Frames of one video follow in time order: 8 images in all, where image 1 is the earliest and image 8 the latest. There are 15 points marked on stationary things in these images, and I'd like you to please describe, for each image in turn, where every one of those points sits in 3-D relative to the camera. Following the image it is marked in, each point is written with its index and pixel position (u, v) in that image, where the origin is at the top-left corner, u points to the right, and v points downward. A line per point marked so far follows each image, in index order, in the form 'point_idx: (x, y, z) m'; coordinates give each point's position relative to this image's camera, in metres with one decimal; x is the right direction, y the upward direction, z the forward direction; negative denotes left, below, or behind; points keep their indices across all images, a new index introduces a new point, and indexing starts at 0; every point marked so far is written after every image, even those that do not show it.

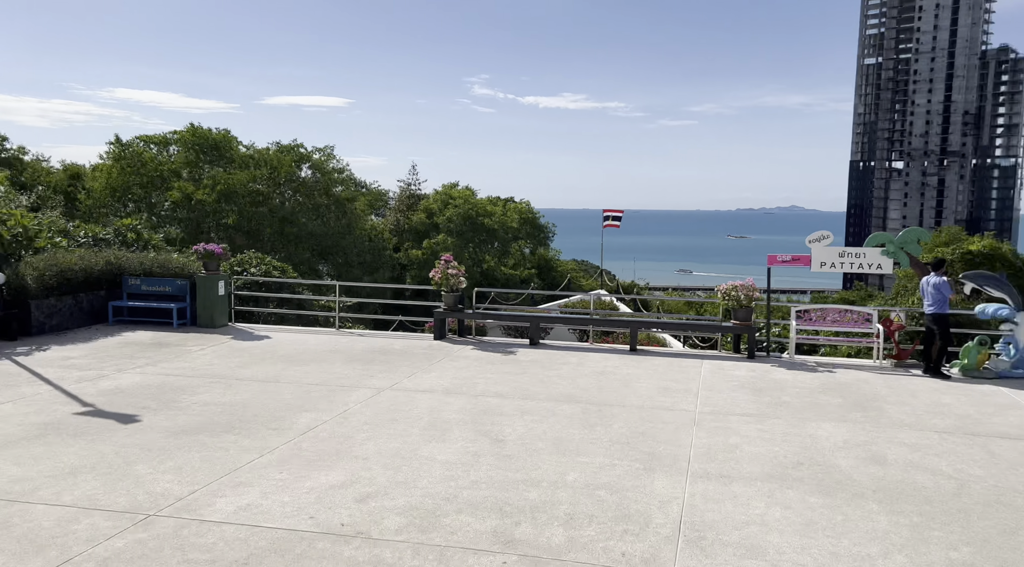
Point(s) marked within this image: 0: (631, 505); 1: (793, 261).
0: (+0.9, -1.7, +6.2) m
1: (+4.7, +0.4, +12.9) m
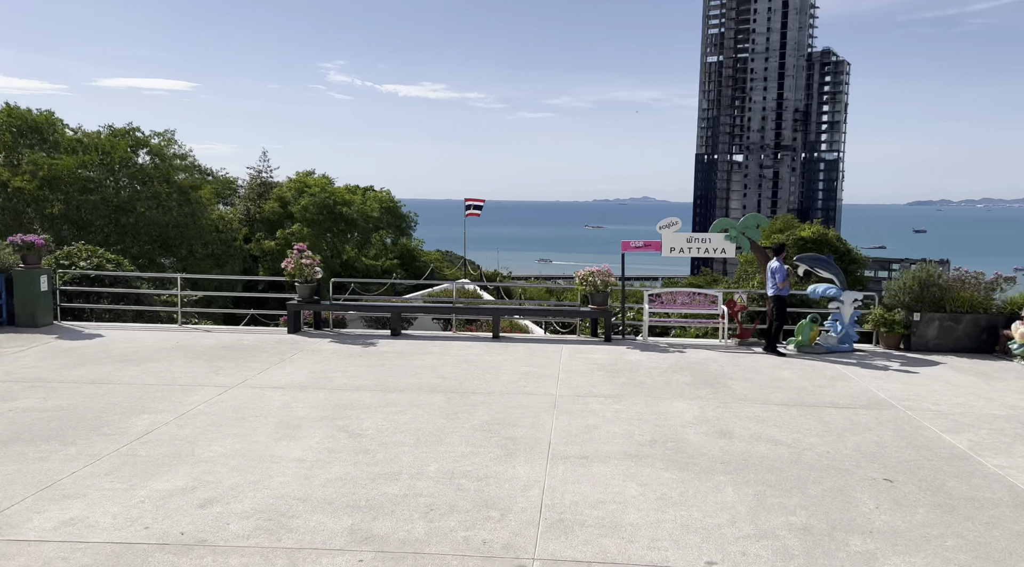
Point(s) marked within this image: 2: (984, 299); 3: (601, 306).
0: (-0.2, -1.6, +6.2) m
1: (+2.3, +0.7, +13.4) m
2: (+7.1, -0.2, +11.9) m
3: (+1.5, -0.3, +13.3) m
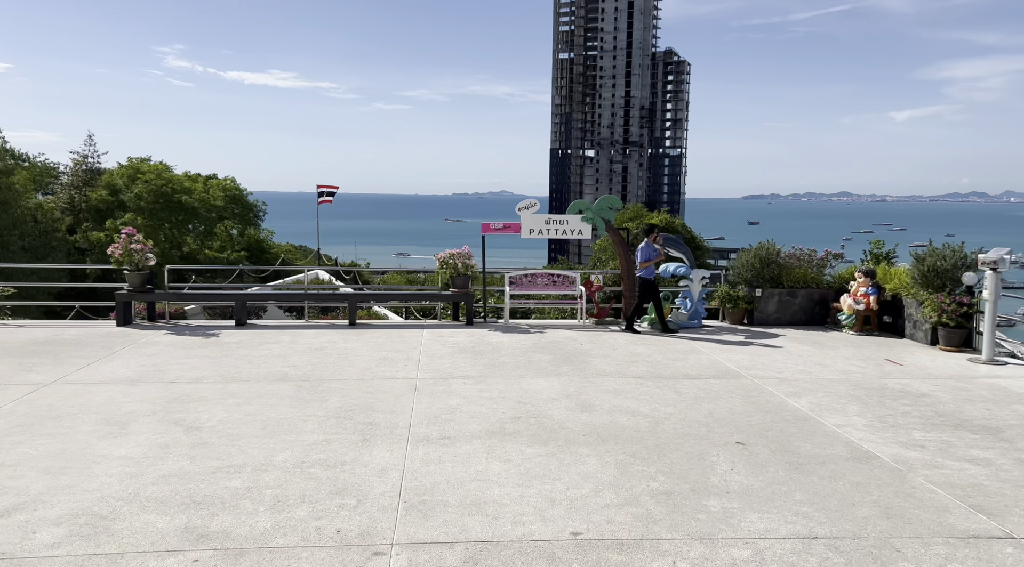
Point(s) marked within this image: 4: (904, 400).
0: (-1.2, -1.4, +5.8) m
1: (-0.1, +1.0, +13.3) m
2: (+4.9, +0.1, +12.7) m
3: (-0.8, -0.1, +13.0) m
4: (+4.0, -1.2, +8.1) m
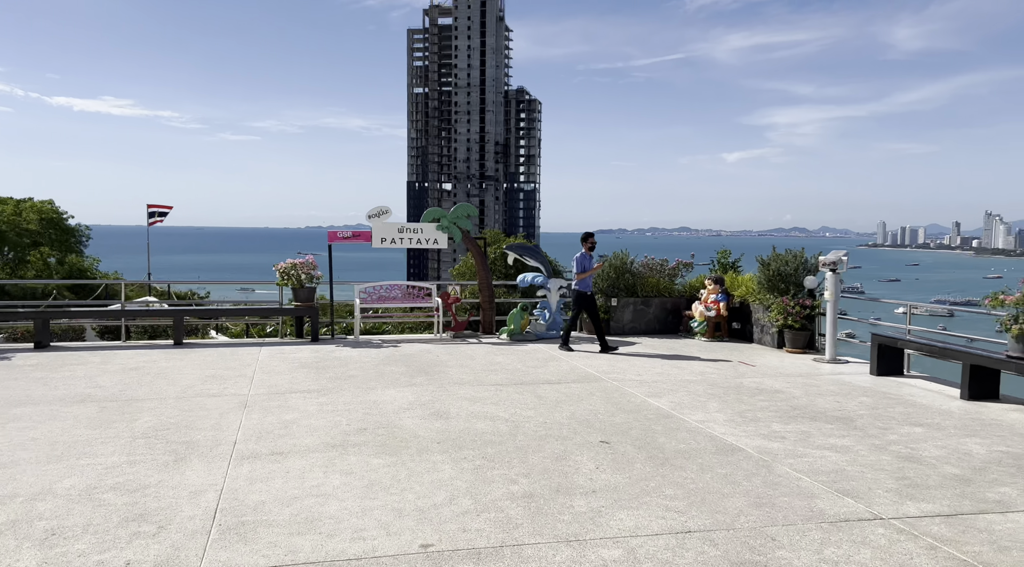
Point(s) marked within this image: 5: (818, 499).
0: (-2.2, -1.3, +4.8) m
1: (-2.5, +0.7, +12.4) m
2: (+2.5, 0.0, +12.8) m
3: (-3.2, -0.3, +12.1) m
4: (+2.5, -1.1, +8.0) m
5: (+2.0, -1.4, +5.1) m
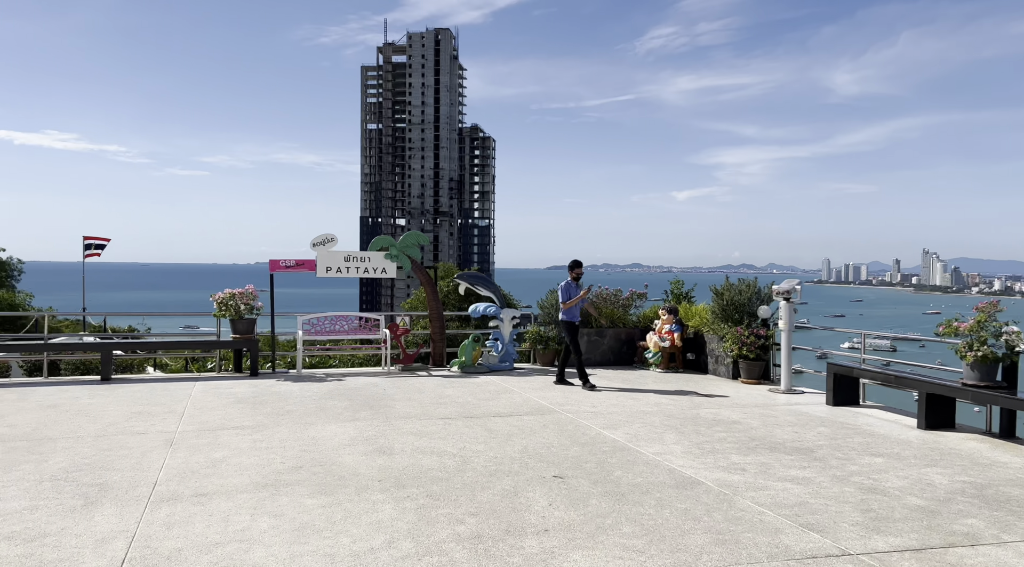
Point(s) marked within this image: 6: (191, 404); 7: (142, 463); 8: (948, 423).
0: (-2.5, -1.5, +4.2) m
1: (-3.3, +0.3, +12.0) m
2: (+1.8, -0.5, +12.6) m
3: (-3.9, -0.7, +11.5) m
4: (+2.0, -1.4, +7.7) m
5: (+1.6, -1.5, +4.8) m
6: (-3.6, -1.3, +8.8) m
7: (-2.9, -1.4, +6.2) m
8: (+4.4, -1.4, +7.9) m
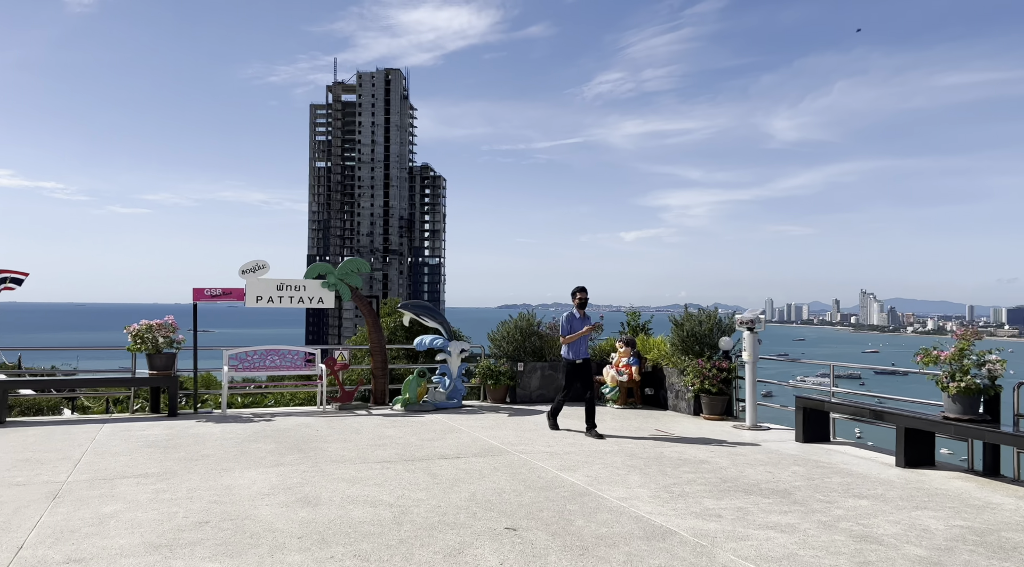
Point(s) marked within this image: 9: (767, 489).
0: (-2.7, -1.5, +3.3) m
1: (-4.0, -0.2, +11.0) m
2: (+1.0, -1.0, +11.9) m
3: (-4.6, -1.2, +10.4) m
4: (+1.5, -1.6, +7.0) m
5: (+1.4, -1.6, +4.1) m
6: (-4.1, -1.6, +7.8) m
7: (-3.3, -1.6, +5.2) m
8: (+3.9, -1.6, +7.4) m
9: (+2.0, -1.7, +6.3) m
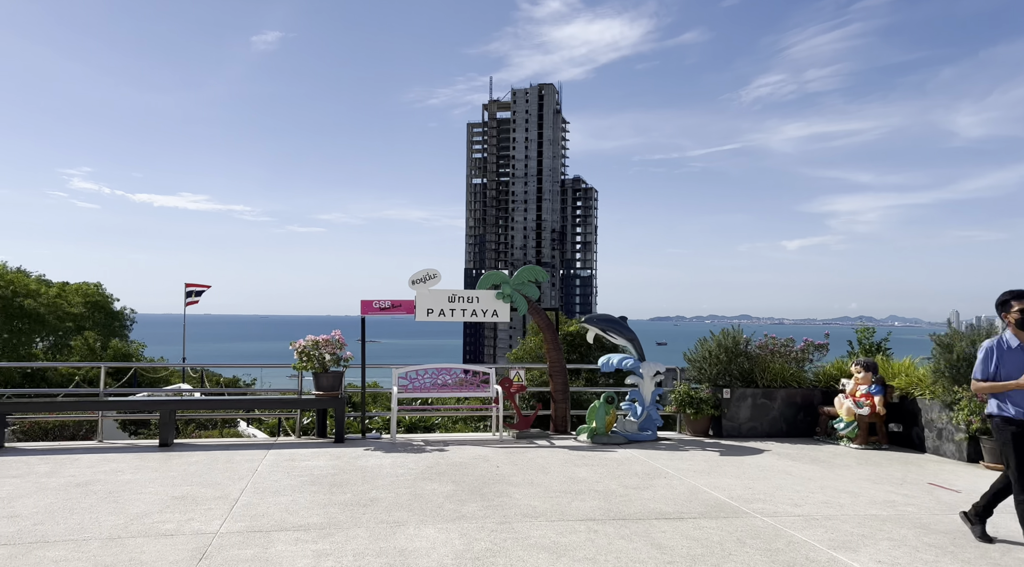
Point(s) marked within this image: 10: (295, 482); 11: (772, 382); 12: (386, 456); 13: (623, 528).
0: (-1.8, -1.5, +2.1) m
1: (-1.5, -0.3, +10.0) m
2: (+3.5, -1.1, +9.9) m
3: (-2.2, -1.3, +9.5) m
4: (+3.2, -1.7, +5.0) m
5: (+2.4, -1.6, +2.1) m
6: (-2.2, -1.7, +6.8) m
7: (-1.9, -1.6, +4.1) m
8: (+5.5, -1.7, +4.9) m
9: (+3.5, -1.7, +4.2) m
10: (-1.9, -1.7, +6.9) m
11: (+3.2, -1.2, +9.7) m
12: (-1.3, -1.8, +8.2) m
13: (+0.8, -1.7, +5.5) m
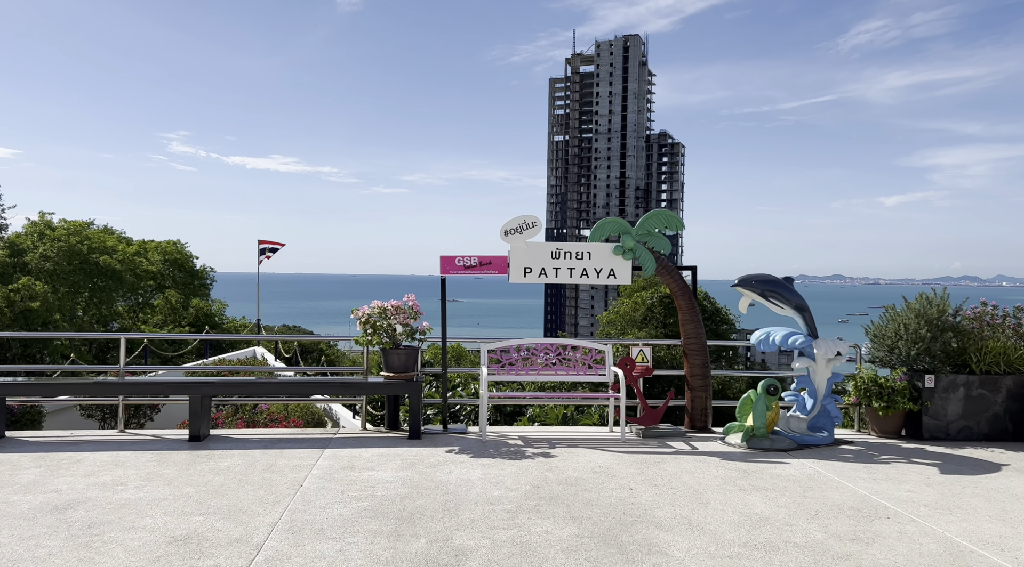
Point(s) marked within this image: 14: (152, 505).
0: (-1.4, -1.4, +0.1) m
1: (-0.3, +0.2, +7.8) m
2: (+4.7, -0.6, +7.2) m
3: (-1.0, -0.8, +7.5) m
4: (+3.8, -1.5, +2.4) m
5: (+2.8, -1.5, -0.3) m
6: (-1.4, -1.4, +4.8) m
7: (-1.3, -1.4, +2.1) m
8: (+6.2, -1.5, +2.1) m
9: (+4.1, -1.5, +1.6) m
10: (-1.0, -1.4, +4.9) m
11: (+4.4, -0.8, +7.1) m
12: (-0.3, -1.4, +6.1) m
13: (+1.5, -1.4, +3.2) m
14: (-2.3, -1.4, +5.0) m
